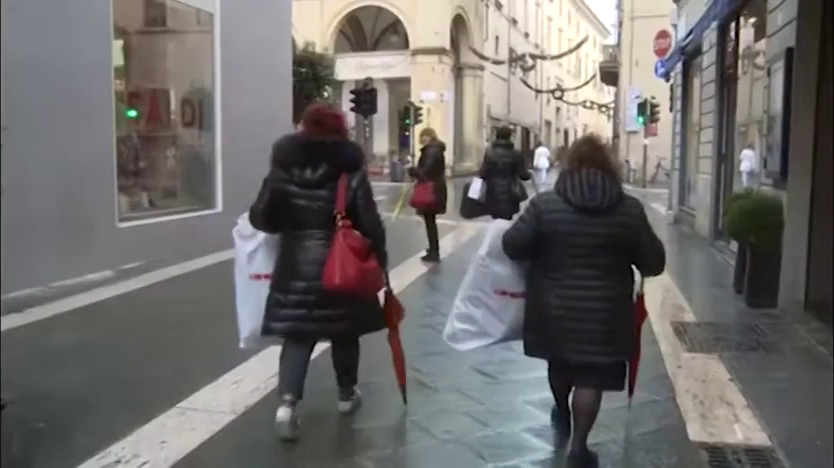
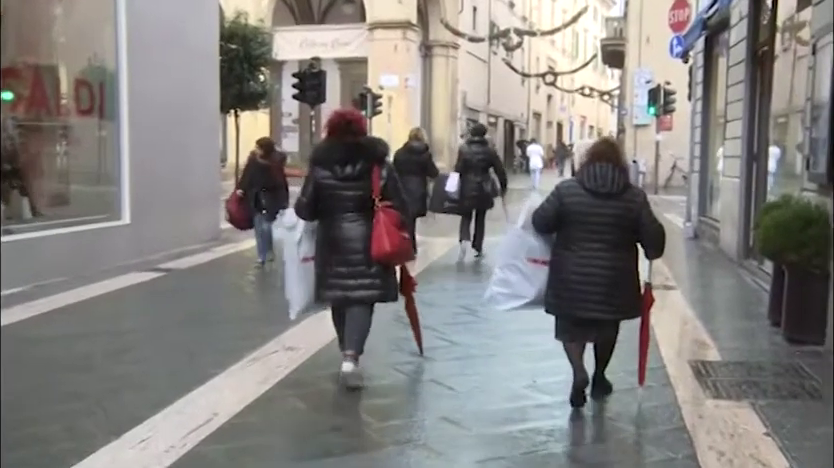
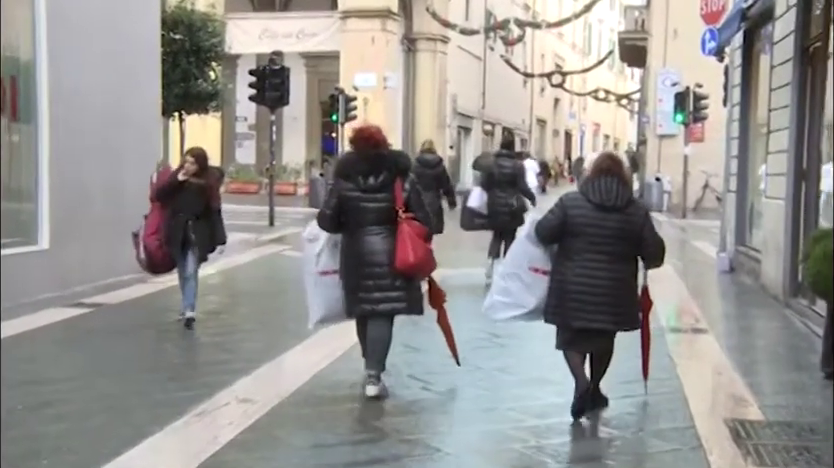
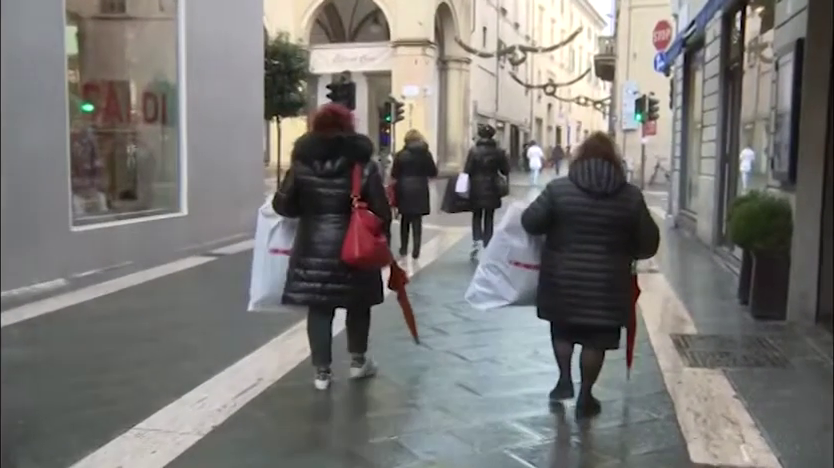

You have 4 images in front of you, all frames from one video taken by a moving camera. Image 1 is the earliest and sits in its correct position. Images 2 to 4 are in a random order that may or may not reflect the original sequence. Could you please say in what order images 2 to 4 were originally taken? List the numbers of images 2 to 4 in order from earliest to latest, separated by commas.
4, 2, 3
